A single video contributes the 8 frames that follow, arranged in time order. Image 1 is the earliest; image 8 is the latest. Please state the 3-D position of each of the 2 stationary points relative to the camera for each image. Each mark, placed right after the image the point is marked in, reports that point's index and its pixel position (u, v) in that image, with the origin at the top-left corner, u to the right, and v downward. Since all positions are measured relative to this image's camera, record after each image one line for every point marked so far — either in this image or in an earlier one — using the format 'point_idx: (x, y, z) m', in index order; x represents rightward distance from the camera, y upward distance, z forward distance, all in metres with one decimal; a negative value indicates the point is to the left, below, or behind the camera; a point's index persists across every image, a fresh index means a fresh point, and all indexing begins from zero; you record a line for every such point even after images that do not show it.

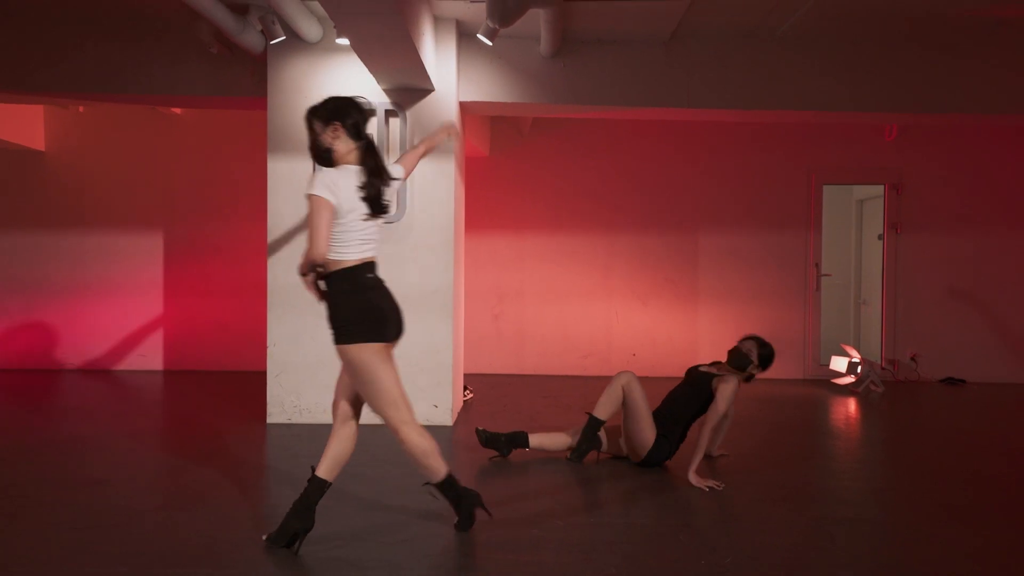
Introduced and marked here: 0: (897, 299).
0: (+4.9, -0.1, +7.8) m
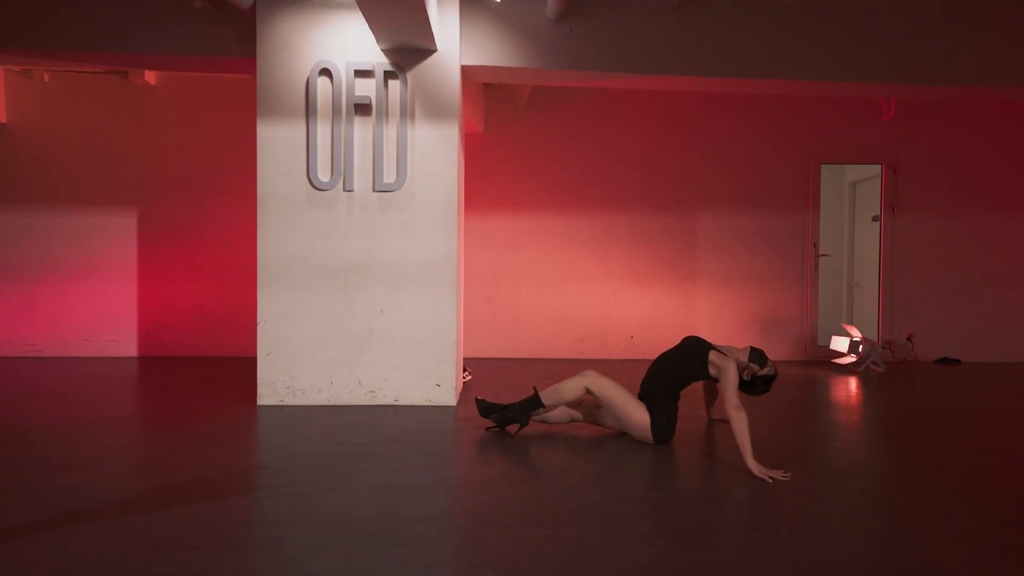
0: (+4.9, +0.1, +7.4) m
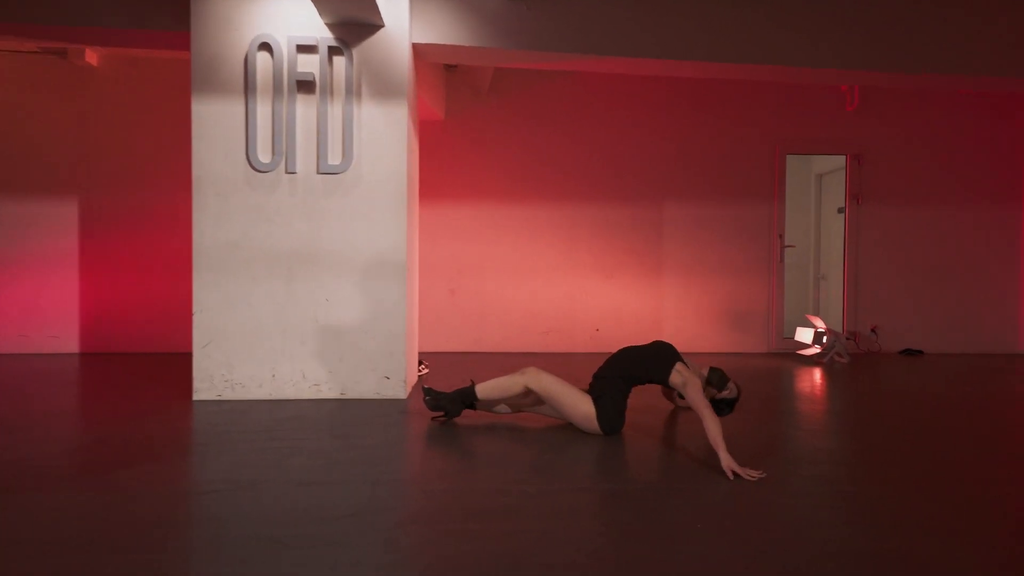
0: (+4.5, +0.2, +7.4) m
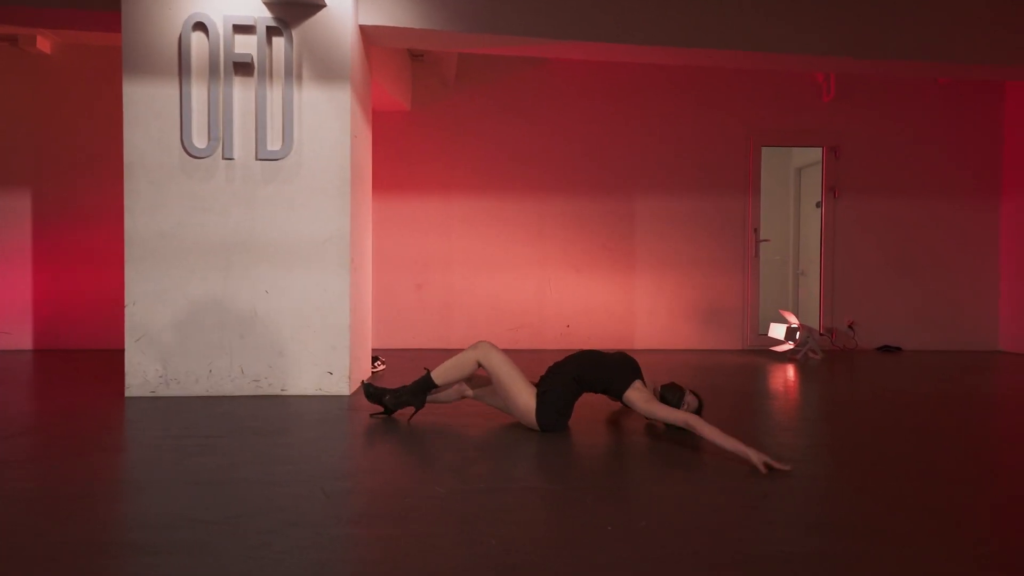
0: (+4.1, +0.3, +7.2) m
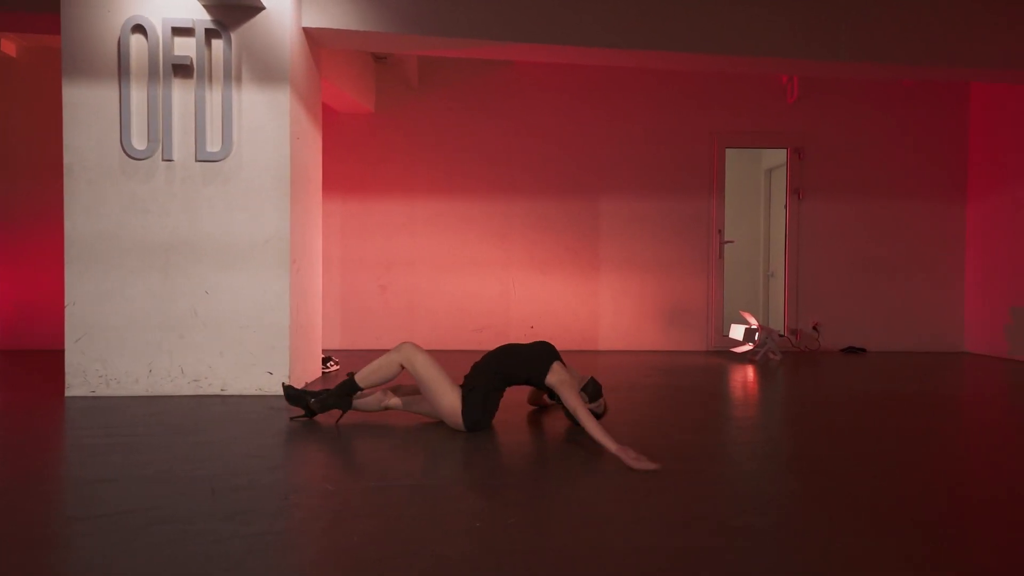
0: (+3.6, +0.2, +7.2) m
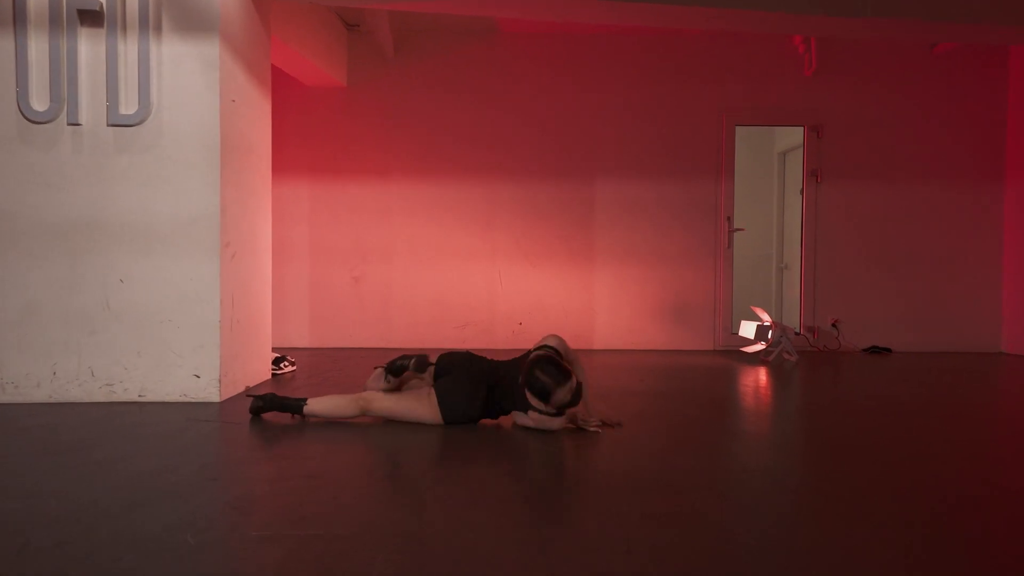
0: (+3.5, +0.3, +6.5) m
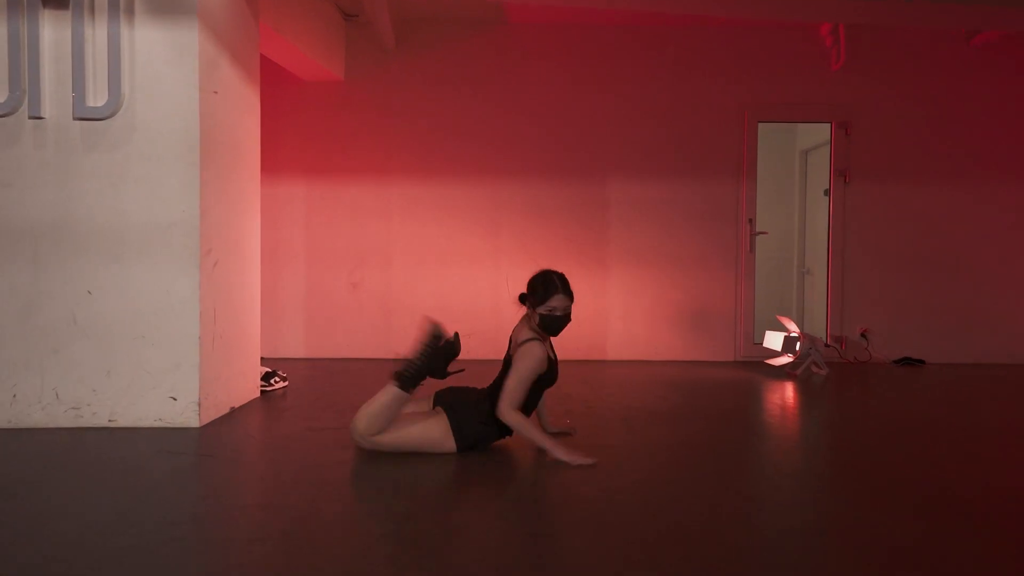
0: (+3.6, +0.2, +6.1) m
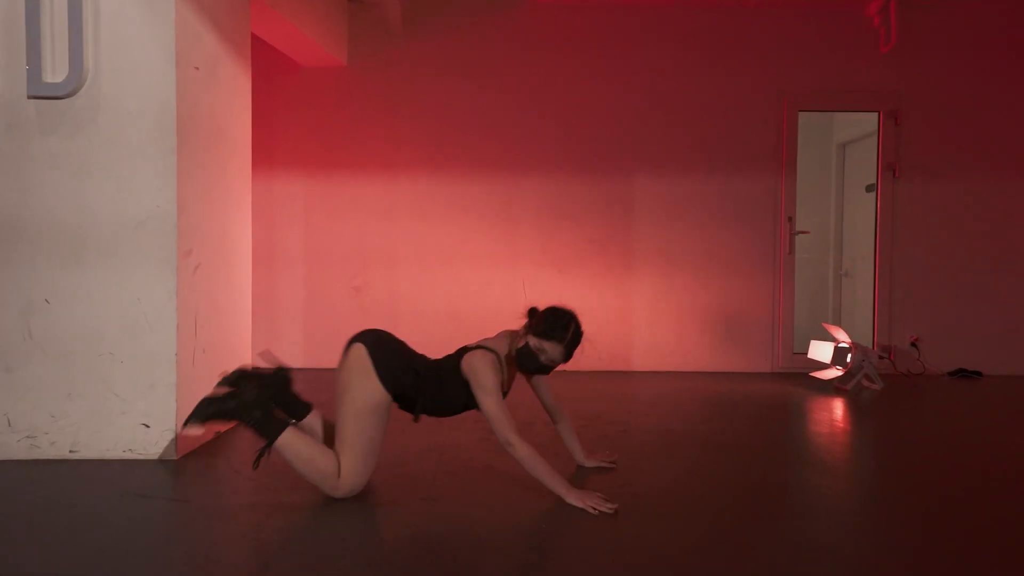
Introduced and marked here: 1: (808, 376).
0: (+3.7, +0.2, +5.6) m
1: (+2.8, -0.8, +5.5) m
